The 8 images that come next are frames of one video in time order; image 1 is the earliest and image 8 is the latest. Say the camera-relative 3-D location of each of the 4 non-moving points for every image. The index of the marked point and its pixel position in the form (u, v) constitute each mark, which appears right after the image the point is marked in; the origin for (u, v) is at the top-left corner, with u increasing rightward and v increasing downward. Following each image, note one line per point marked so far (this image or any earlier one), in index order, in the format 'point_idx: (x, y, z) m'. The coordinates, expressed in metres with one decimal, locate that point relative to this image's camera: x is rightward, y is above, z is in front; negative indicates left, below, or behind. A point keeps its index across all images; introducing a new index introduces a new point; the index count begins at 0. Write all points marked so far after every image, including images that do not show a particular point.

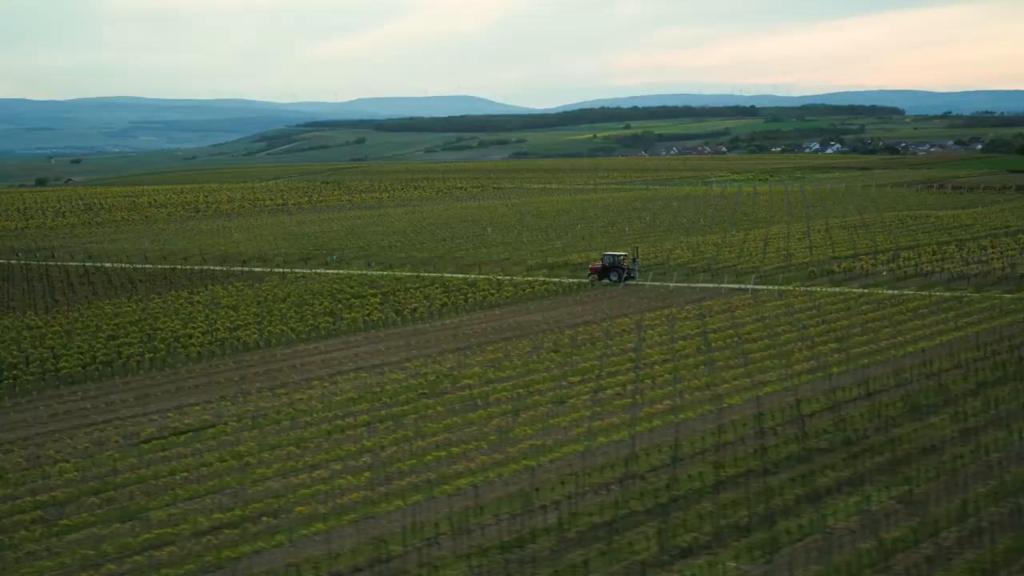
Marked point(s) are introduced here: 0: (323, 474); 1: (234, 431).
0: (-1.7, -1.7, +17.2) m
1: (-2.8, -1.5, +19.6) m
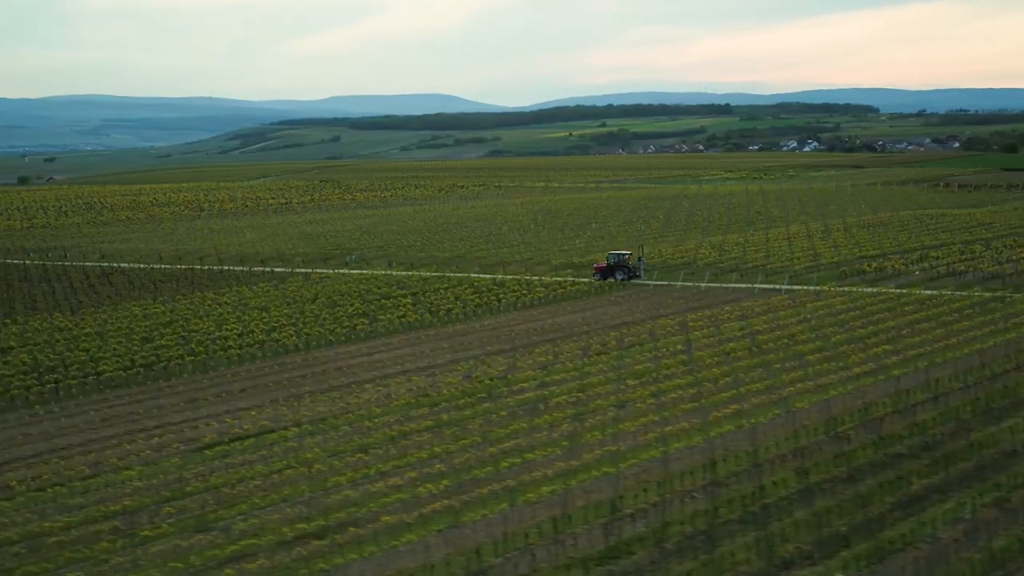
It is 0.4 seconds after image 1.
0: (-1.0, -1.7, +16.7) m
1: (-2.2, -1.5, +19.1) m
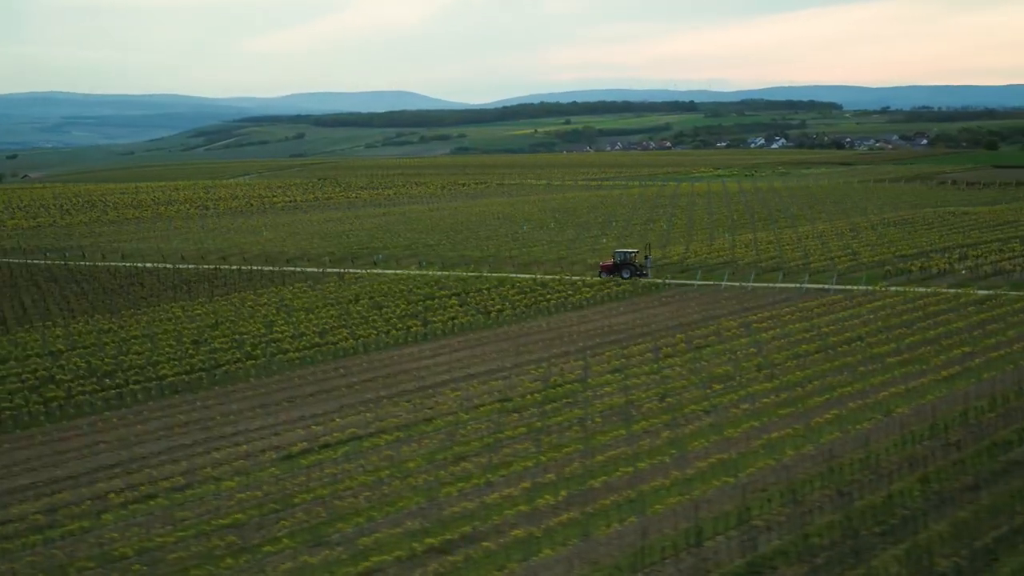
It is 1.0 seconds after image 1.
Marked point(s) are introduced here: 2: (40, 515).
0: (0.0, -1.7, +16.1) m
1: (-1.2, -1.5, +18.5) m
2: (-3.9, -1.9, +15.9) m
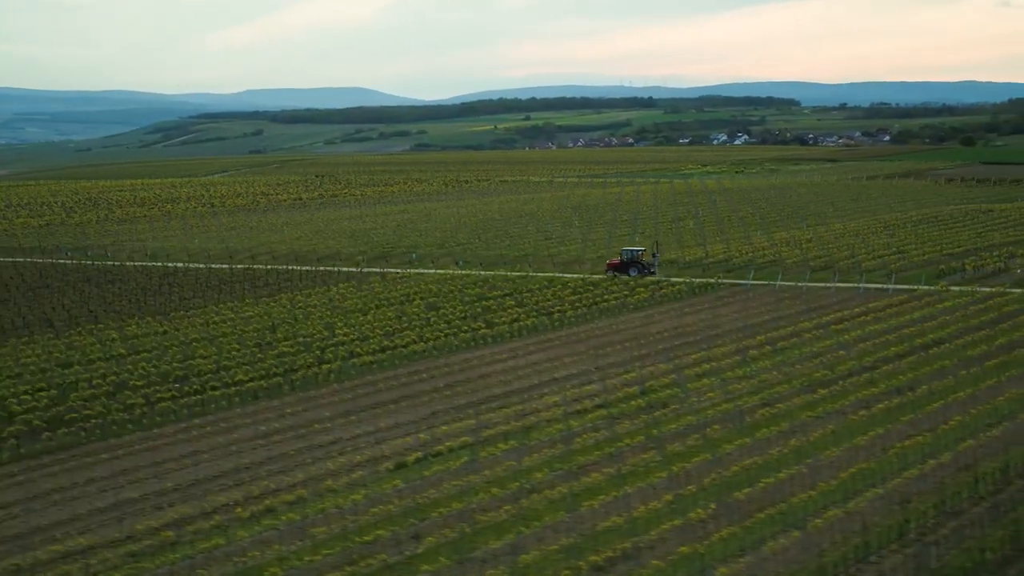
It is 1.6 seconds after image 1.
0: (+1.1, -1.7, +15.5) m
1: (-0.1, -1.5, +17.8) m
2: (-2.7, -1.9, +15.2) m
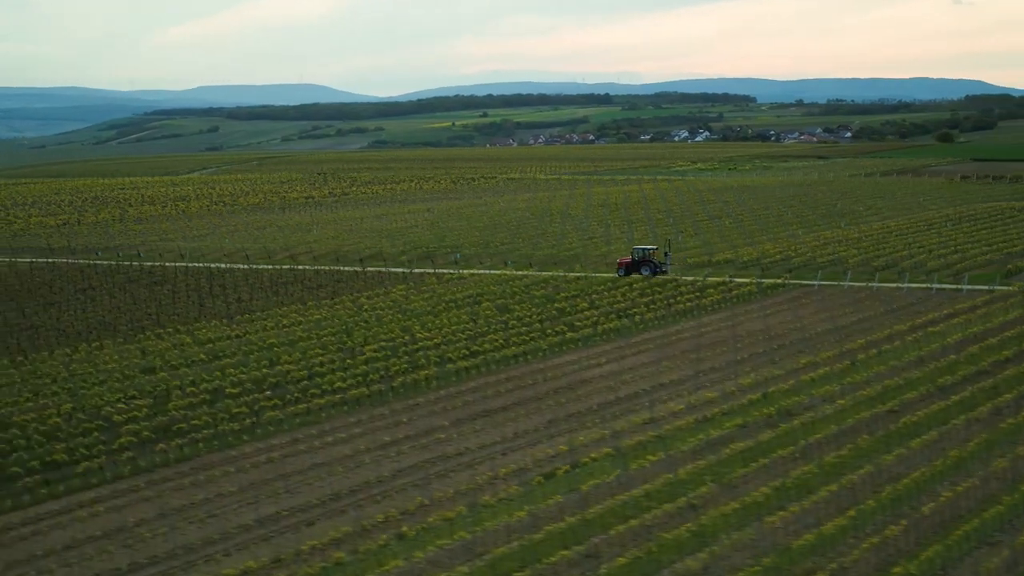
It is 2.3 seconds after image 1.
0: (+2.5, -1.8, +14.8) m
1: (+1.2, -1.6, +17.1) m
2: (-1.4, -2.0, +14.4) m
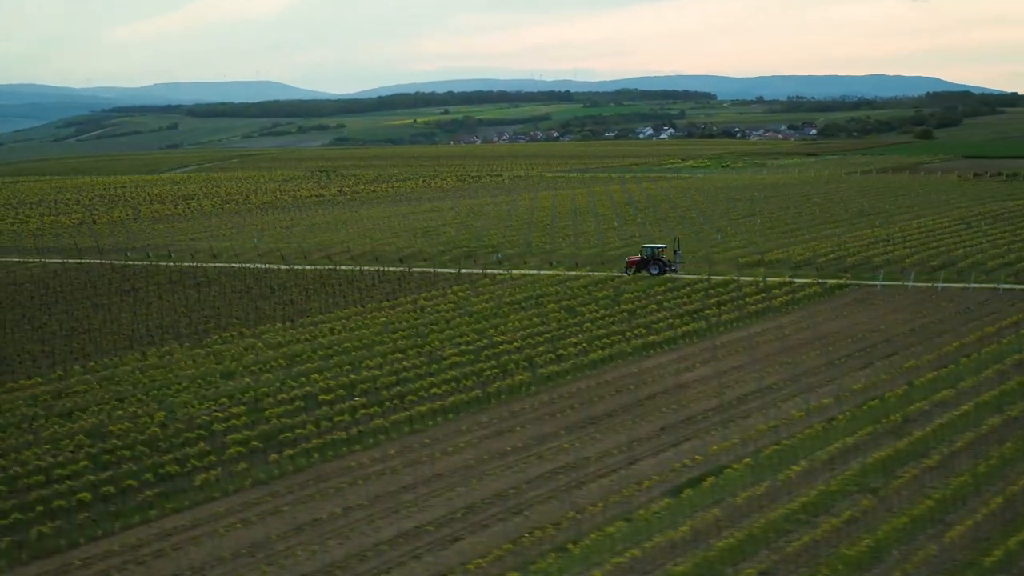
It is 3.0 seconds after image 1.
0: (+3.7, -1.8, +14.2) m
1: (+2.4, -1.6, +16.5) m
2: (-0.2, -2.0, +13.8) m
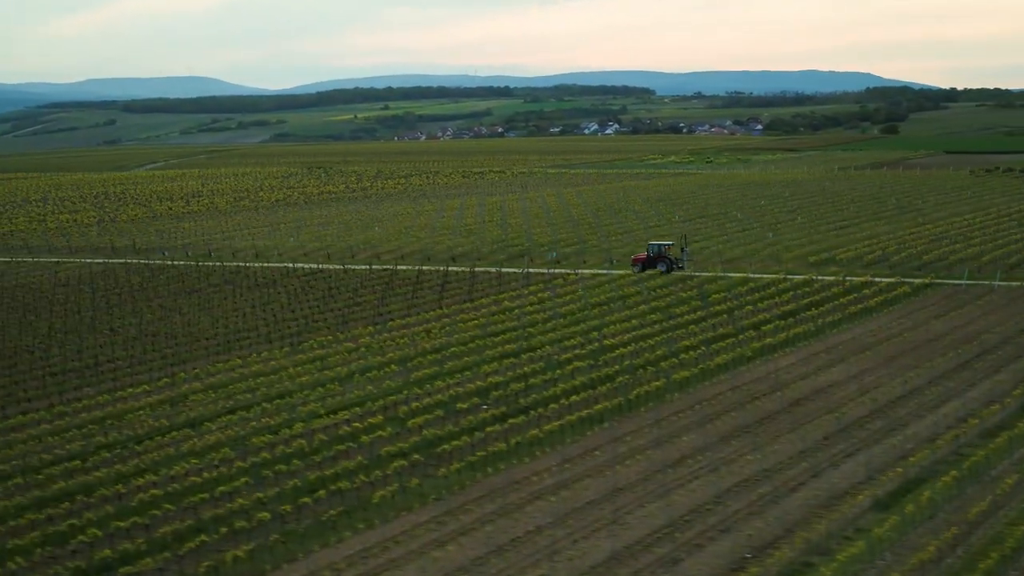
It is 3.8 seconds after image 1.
0: (+5.3, -1.8, +13.4) m
1: (+4.0, -1.6, +15.7) m
2: (+1.5, -2.0, +12.9) m
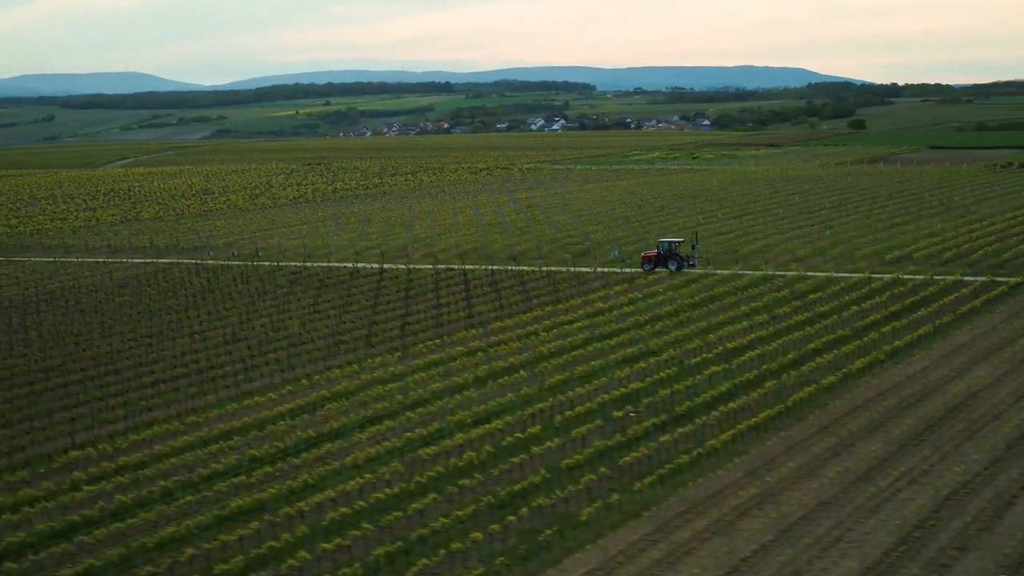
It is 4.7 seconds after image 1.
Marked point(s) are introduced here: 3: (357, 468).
0: (+7.0, -1.9, +12.7) m
1: (+5.6, -1.6, +15.0) m
2: (+3.2, -2.1, +12.1) m
3: (-1.4, -1.6, +17.0) m
